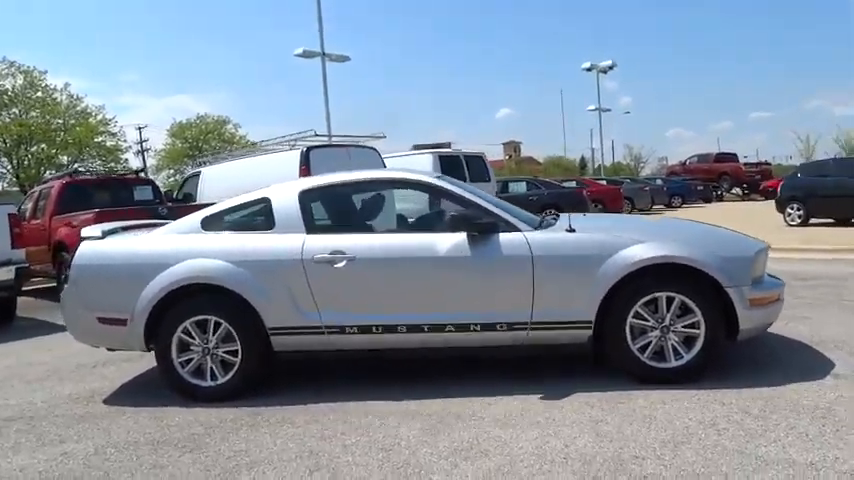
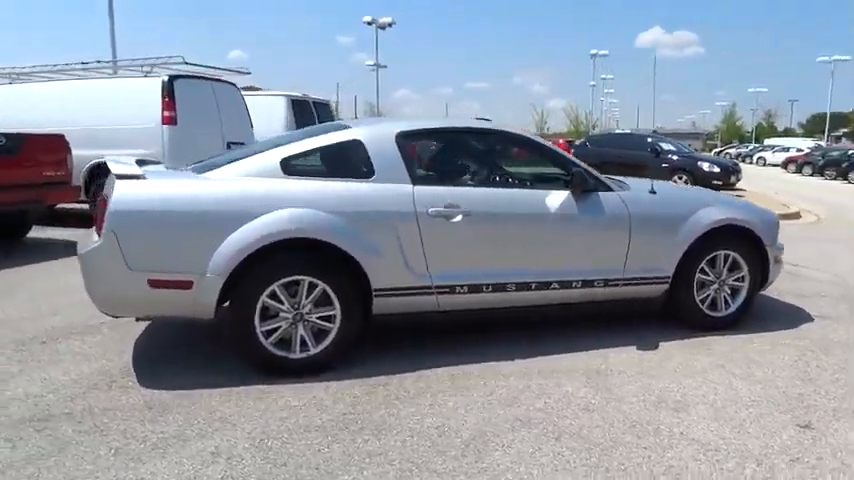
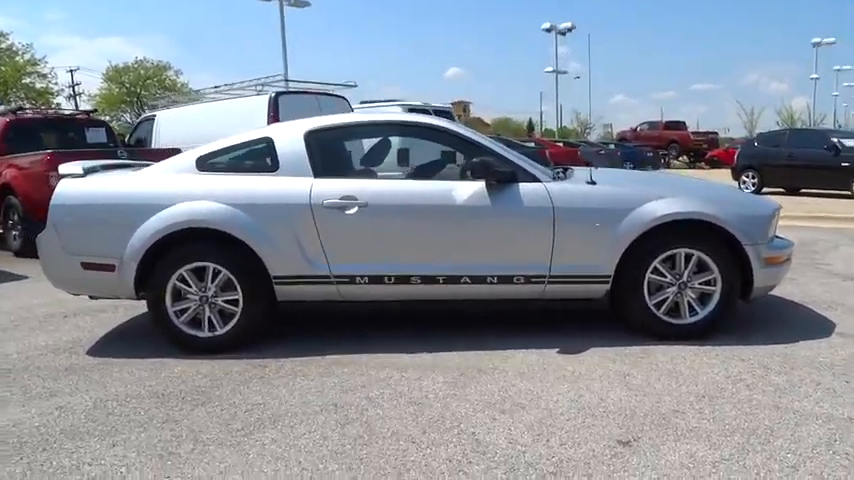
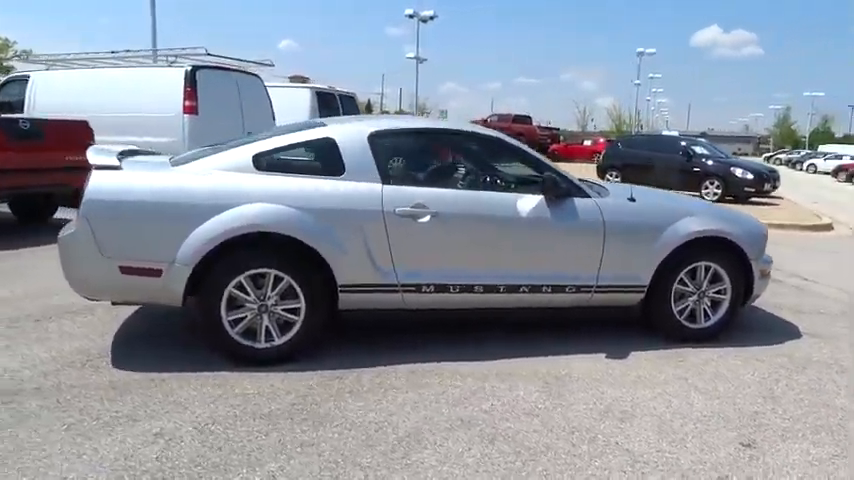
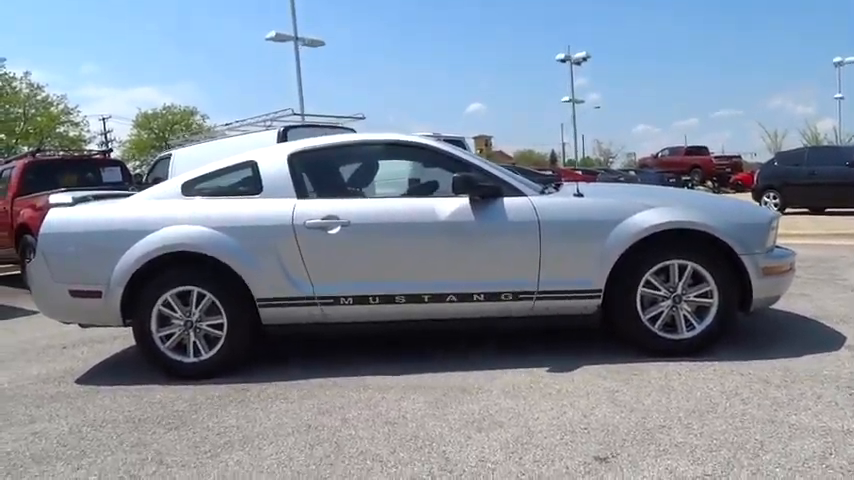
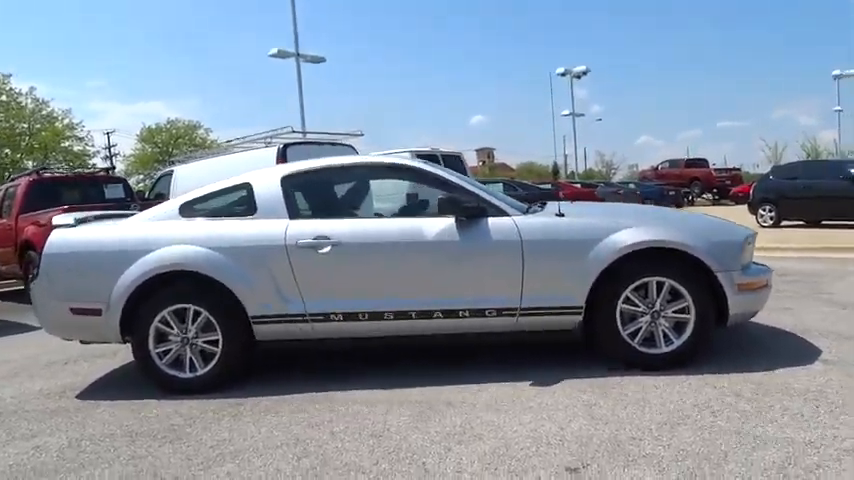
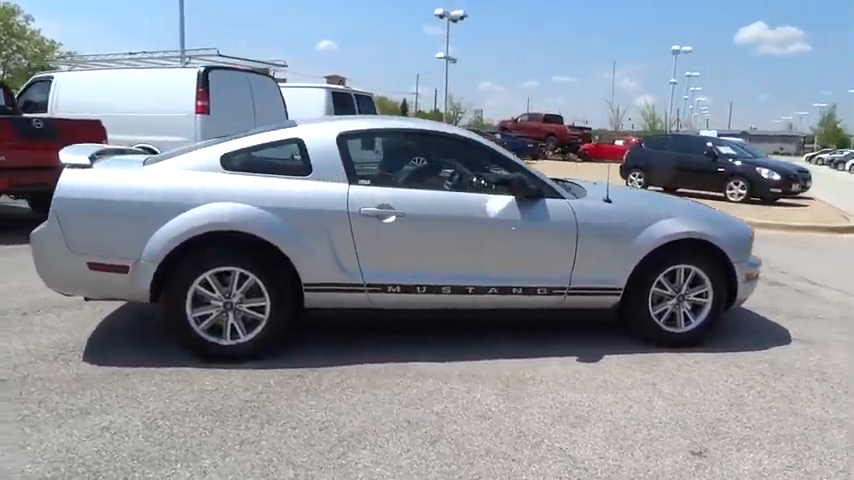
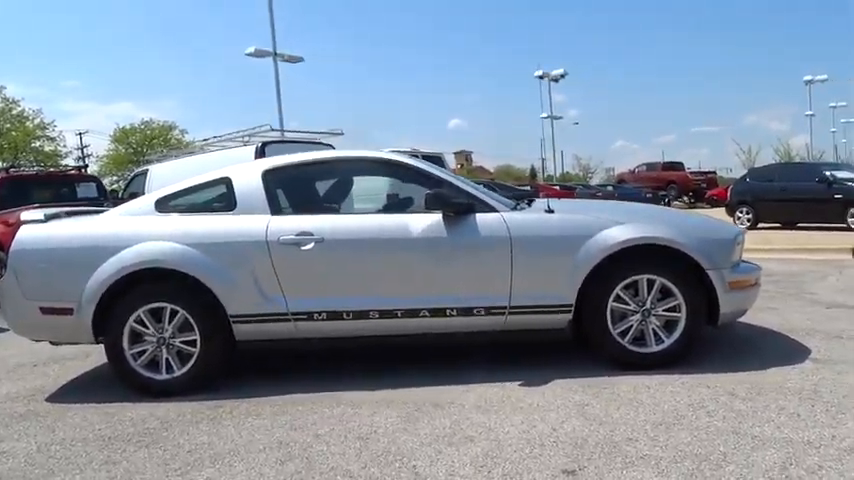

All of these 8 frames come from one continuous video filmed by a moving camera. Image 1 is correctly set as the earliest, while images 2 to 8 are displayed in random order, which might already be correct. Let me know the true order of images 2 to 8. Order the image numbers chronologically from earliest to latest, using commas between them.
6, 8, 5, 3, 7, 4, 2
